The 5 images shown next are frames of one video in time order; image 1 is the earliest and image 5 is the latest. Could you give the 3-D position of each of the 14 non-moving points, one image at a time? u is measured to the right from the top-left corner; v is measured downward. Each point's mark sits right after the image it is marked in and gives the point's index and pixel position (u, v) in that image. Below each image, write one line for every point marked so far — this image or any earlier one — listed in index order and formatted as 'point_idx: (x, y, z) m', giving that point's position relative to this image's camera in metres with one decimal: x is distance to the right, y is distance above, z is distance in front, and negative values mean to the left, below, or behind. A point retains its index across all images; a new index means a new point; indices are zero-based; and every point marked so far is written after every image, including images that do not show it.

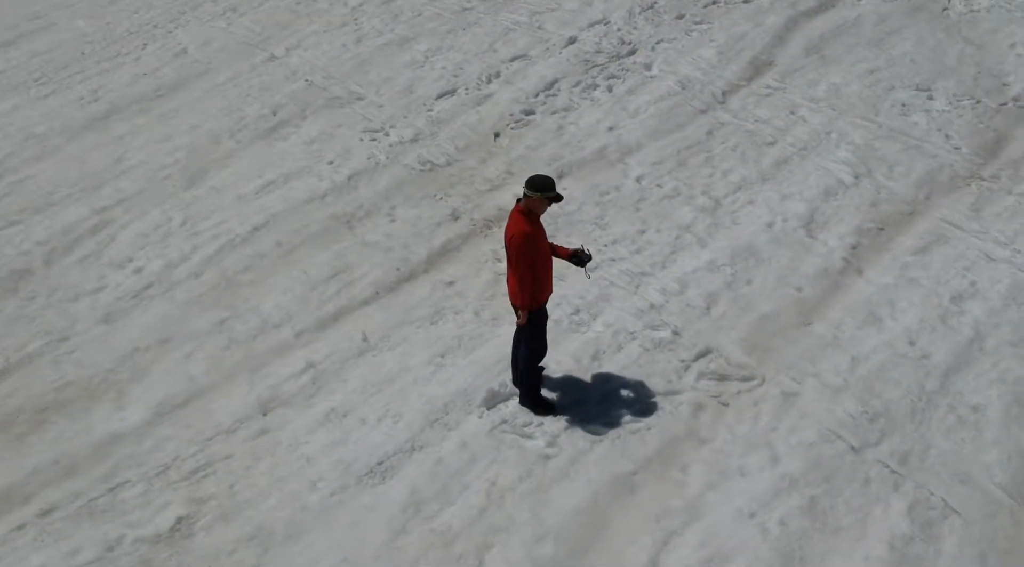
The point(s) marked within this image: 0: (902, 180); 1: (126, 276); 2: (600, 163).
0: (+3.7, +1.0, +8.4) m
1: (-3.7, +0.1, +8.5) m
2: (+0.9, +1.3, +9.2) m
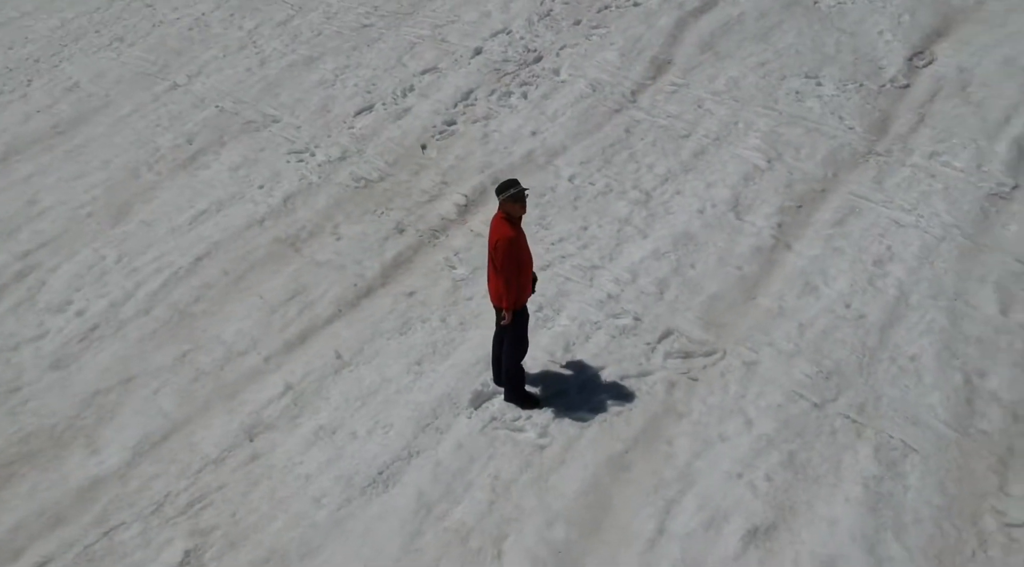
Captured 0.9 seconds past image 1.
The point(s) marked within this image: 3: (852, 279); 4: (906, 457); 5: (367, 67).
0: (+3.1, +1.3, +9.2) m
1: (-4.1, -0.3, +8.2) m
2: (+0.2, +1.3, +9.6) m
3: (+3.0, 0.0, +7.8) m
4: (+2.8, -1.2, +6.3) m
5: (-1.9, +2.9, +11.7) m
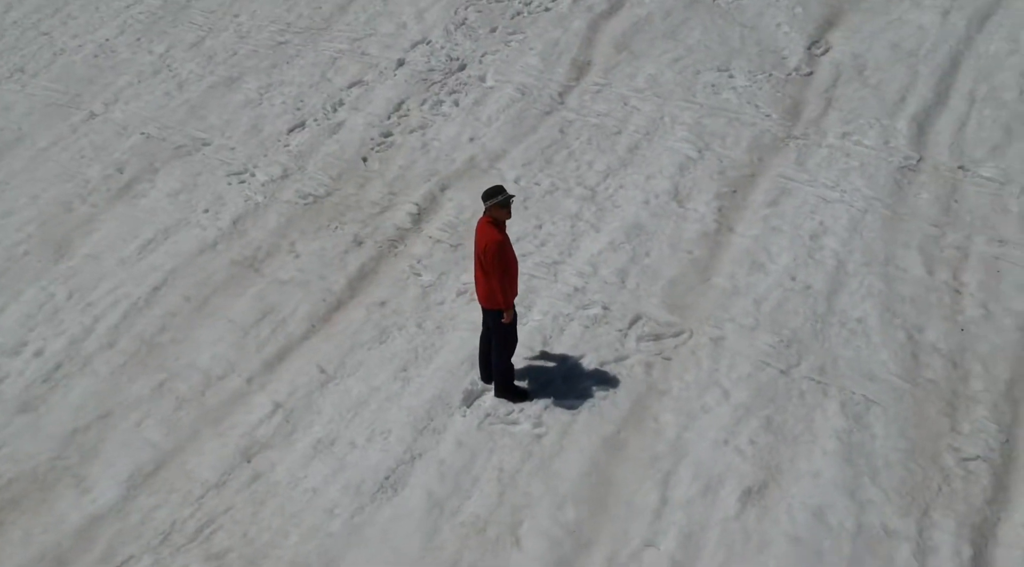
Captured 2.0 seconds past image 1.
0: (+2.5, +1.5, +9.9) m
1: (-4.3, -0.7, +8.0) m
2: (-0.4, +1.3, +9.9) m
3: (+2.7, +0.3, +8.4) m
4: (+2.8, -1.0, +7.0) m
5: (-2.9, +2.6, +11.7) m
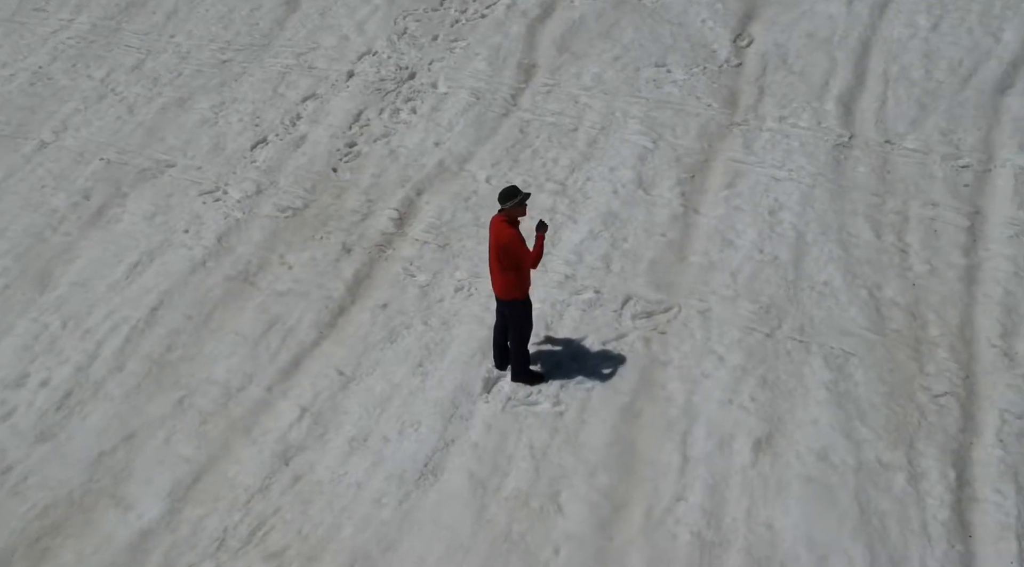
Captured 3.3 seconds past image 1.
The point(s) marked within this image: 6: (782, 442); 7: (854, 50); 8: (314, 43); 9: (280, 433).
0: (+2.1, +1.8, +10.6) m
1: (-4.3, -1.0, +7.9) m
2: (-0.8, +1.3, +10.3) m
3: (+2.5, +0.6, +9.2) m
4: (+2.9, -0.7, +7.8) m
5: (-3.6, +2.4, +11.8) m
6: (+2.2, -1.3, +7.1) m
7: (+4.7, +3.2, +12.1) m
8: (-2.9, +3.5, +12.9) m
9: (-1.9, -1.2, +7.4) m
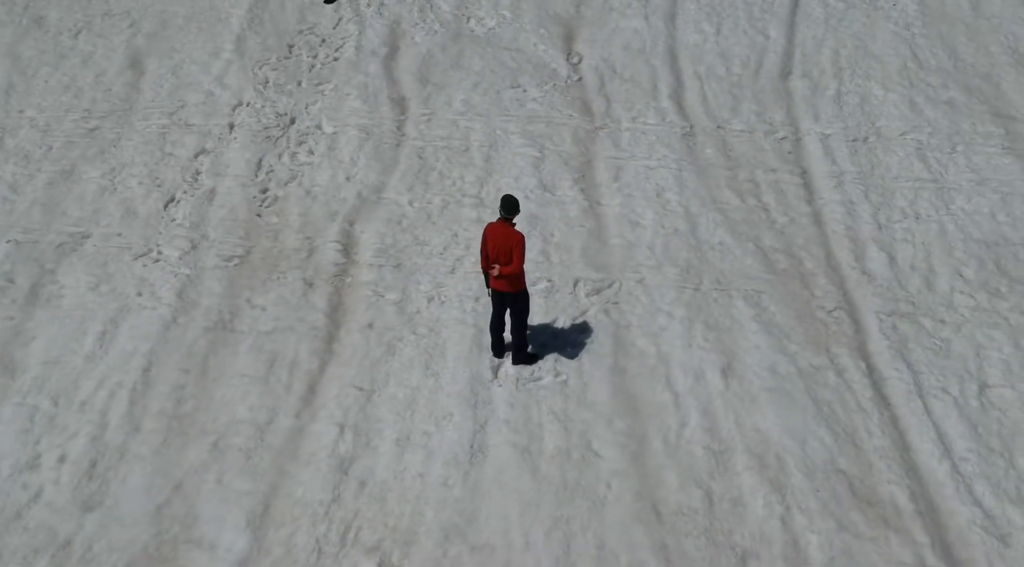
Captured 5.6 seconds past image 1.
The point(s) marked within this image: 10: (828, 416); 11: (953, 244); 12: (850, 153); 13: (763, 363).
0: (+0.7, +1.9, +12.3) m
1: (-4.1, -1.7, +7.9) m
2: (-1.8, +1.0, +11.2) m
3: (+1.8, +0.9, +11.0) m
4: (+2.7, -0.2, +9.8) m
5: (-5.0, +1.6, +11.8) m
6: (+2.3, -0.8, +8.9) m
7: (+2.5, +3.7, +14.4) m
8: (-4.9, +2.7, +13.1) m
9: (-1.7, -1.5, +8.0) m
10: (+3.0, -1.3, +8.5) m
11: (+5.4, +0.5, +10.9) m
12: (+4.7, +1.8, +12.4) m
13: (+2.5, -0.8, +8.9) m
